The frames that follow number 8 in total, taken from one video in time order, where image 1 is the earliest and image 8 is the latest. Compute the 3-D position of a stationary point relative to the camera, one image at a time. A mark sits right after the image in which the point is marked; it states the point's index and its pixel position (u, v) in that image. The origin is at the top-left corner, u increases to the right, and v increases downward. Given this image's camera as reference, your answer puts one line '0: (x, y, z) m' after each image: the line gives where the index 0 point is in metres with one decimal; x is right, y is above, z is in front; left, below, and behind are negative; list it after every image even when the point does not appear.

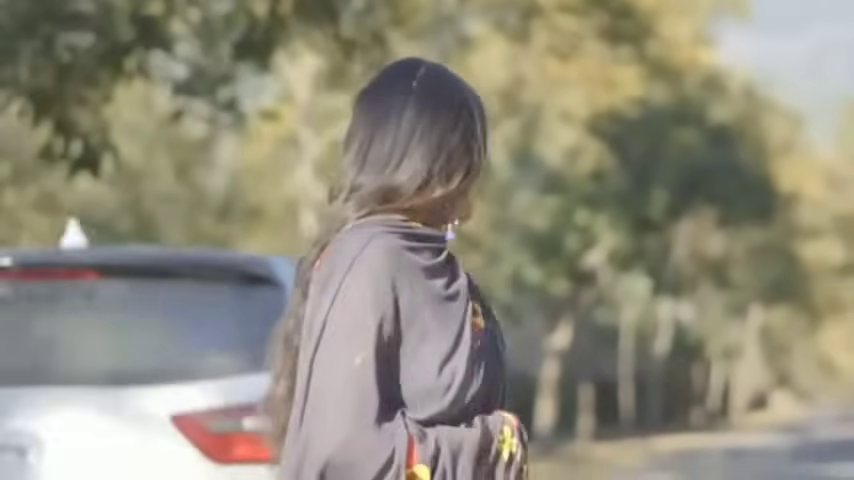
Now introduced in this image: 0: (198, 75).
0: (-1.5, +1.1, +14.2) m
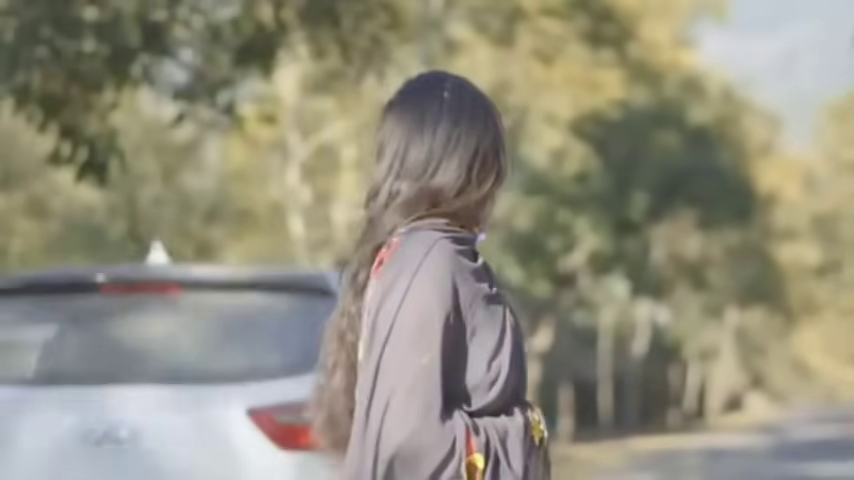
0: (-1.6, +1.1, +14.5) m
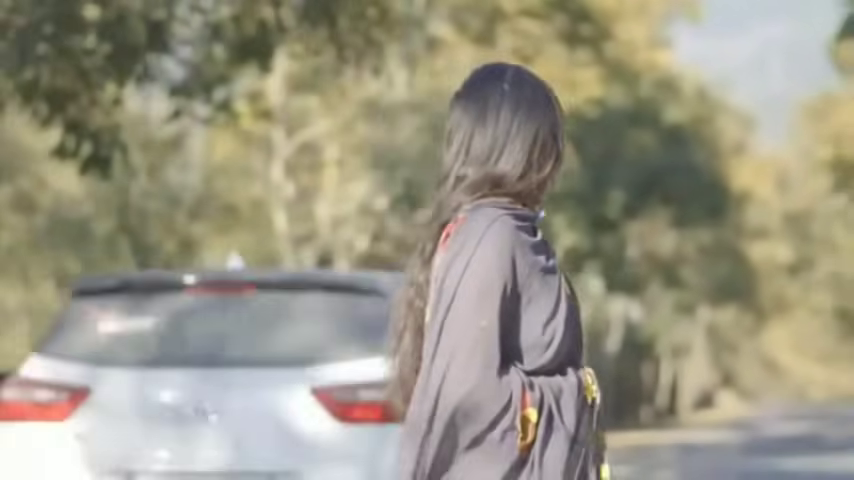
0: (-1.6, +1.2, +14.9) m
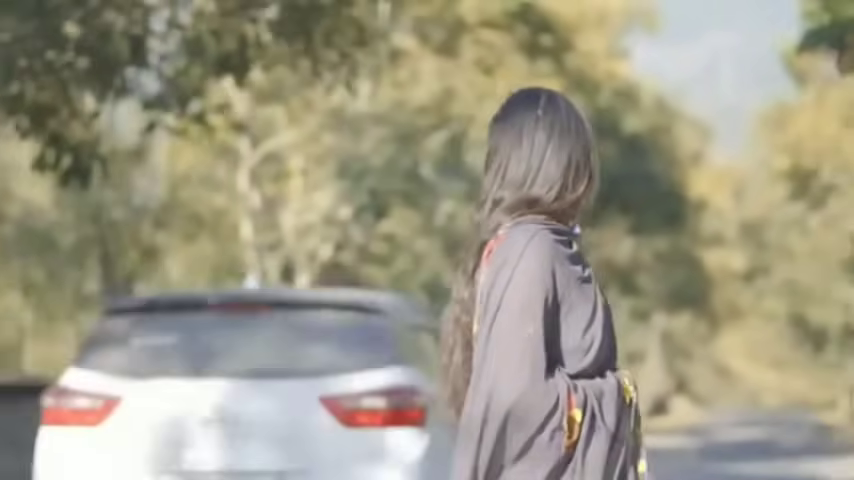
0: (-1.8, +1.1, +15.1) m
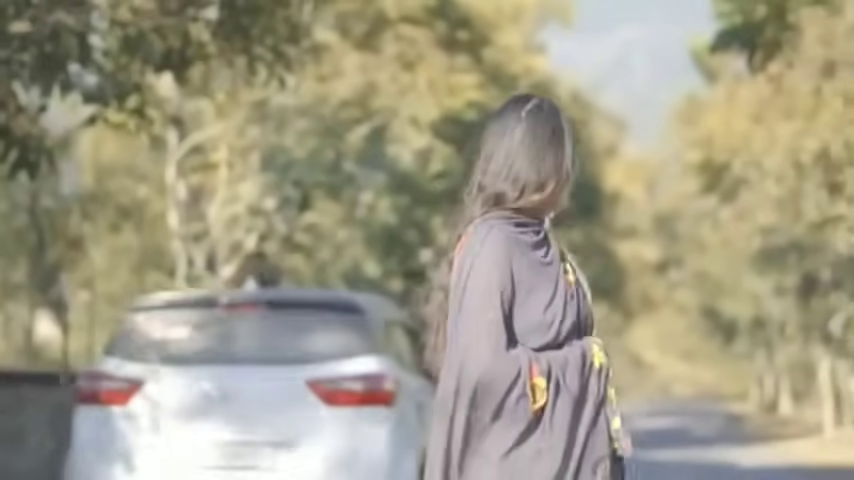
0: (-2.4, +1.2, +15.8) m
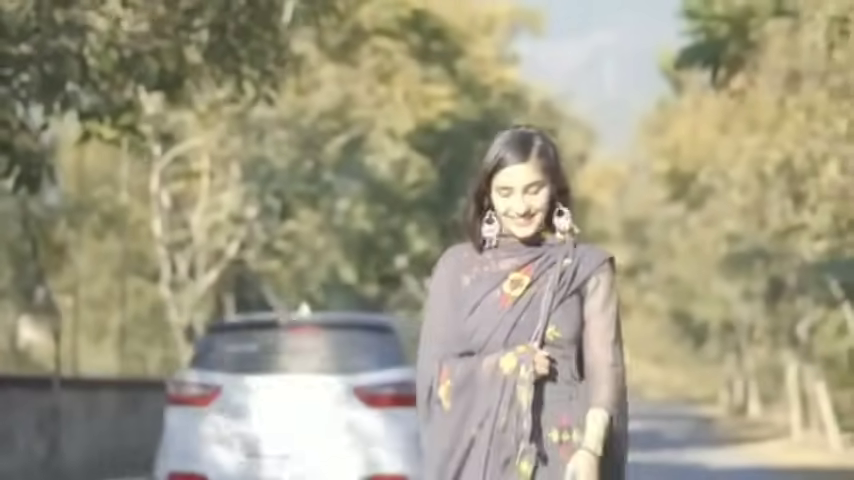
0: (-2.5, +1.1, +16.6) m
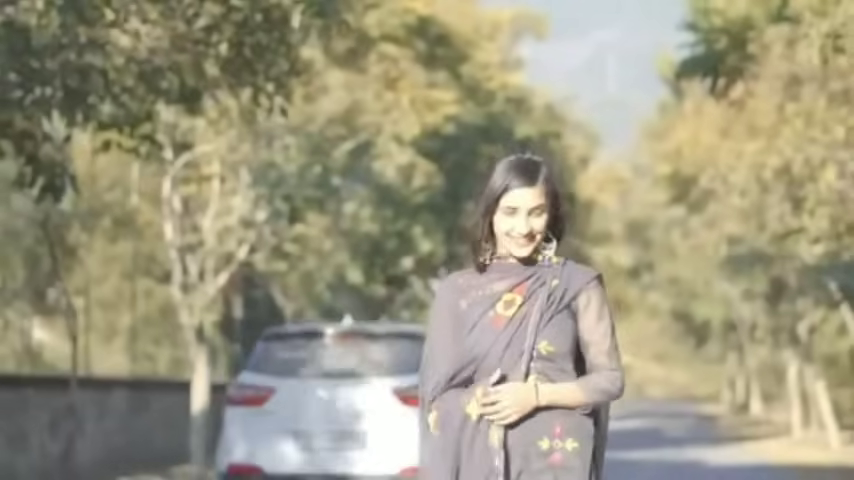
0: (-2.5, +1.0, +17.2) m
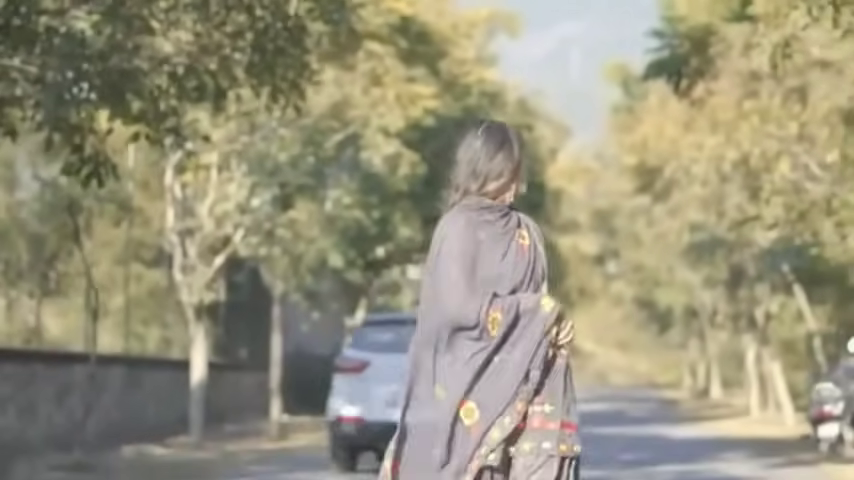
0: (-2.5, +1.2, +19.2) m
